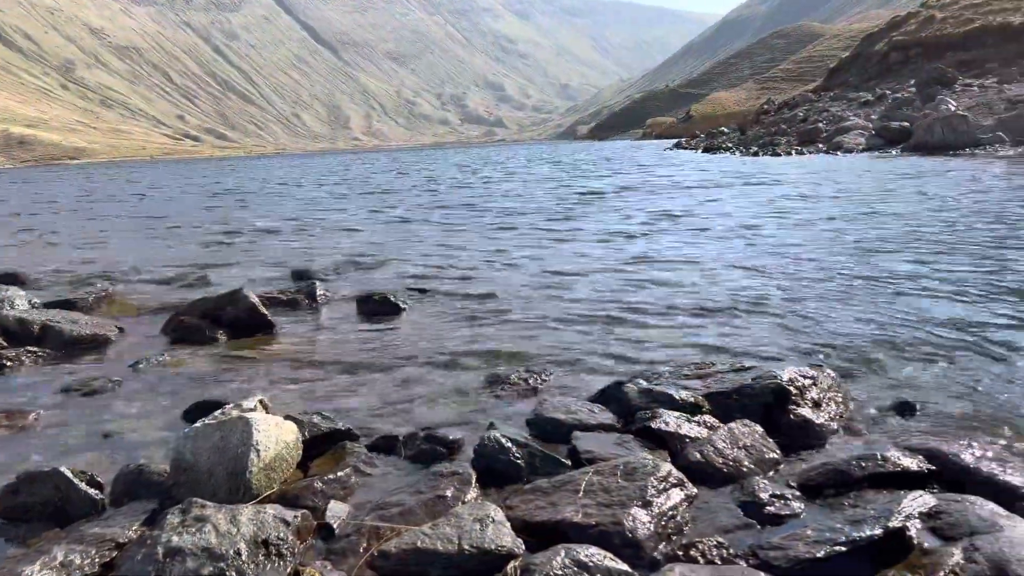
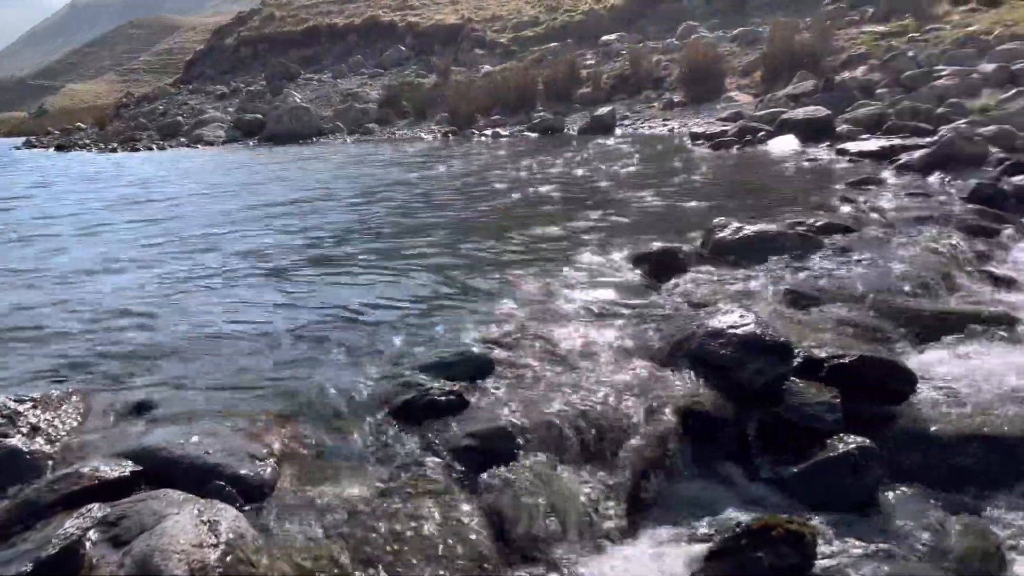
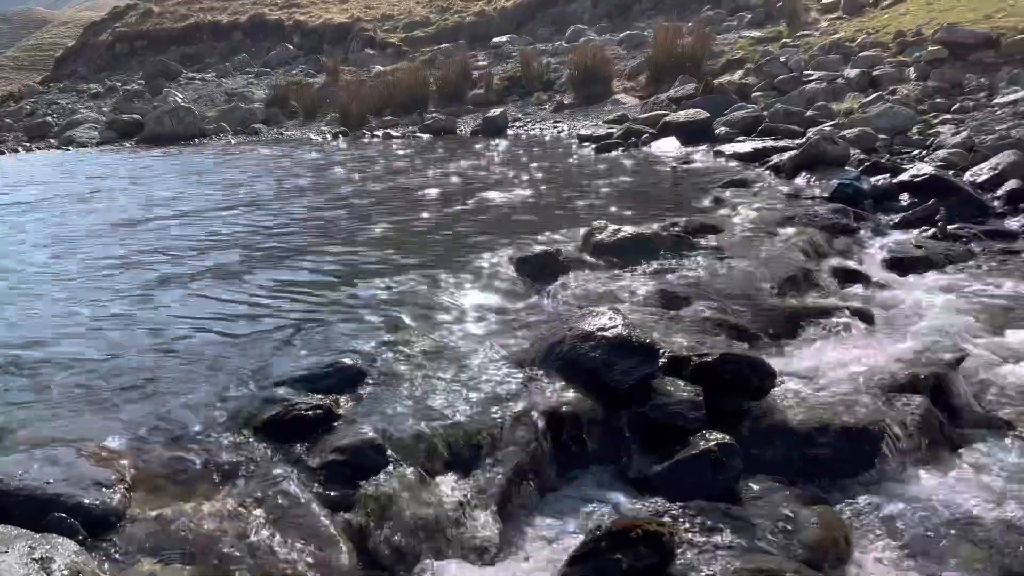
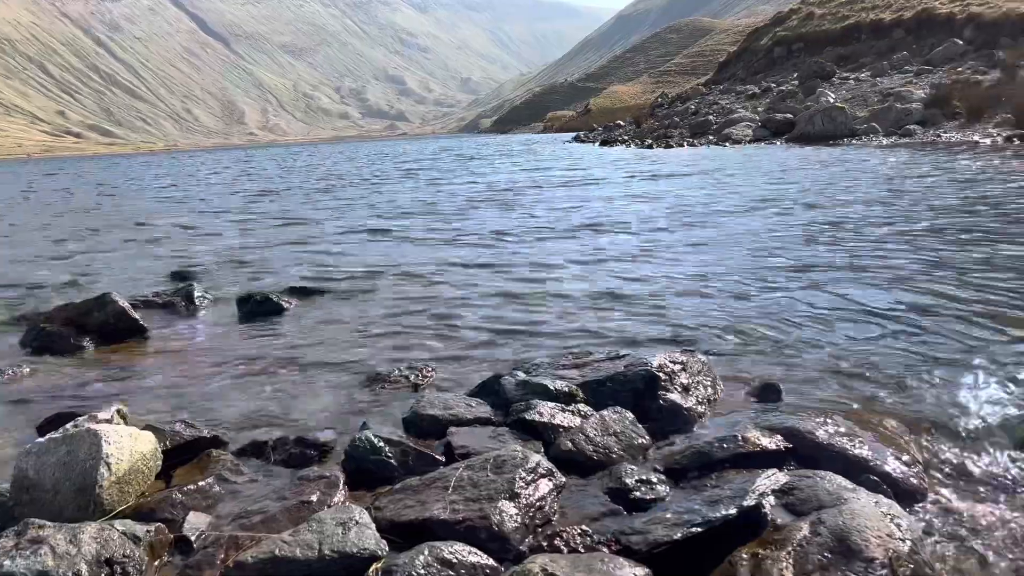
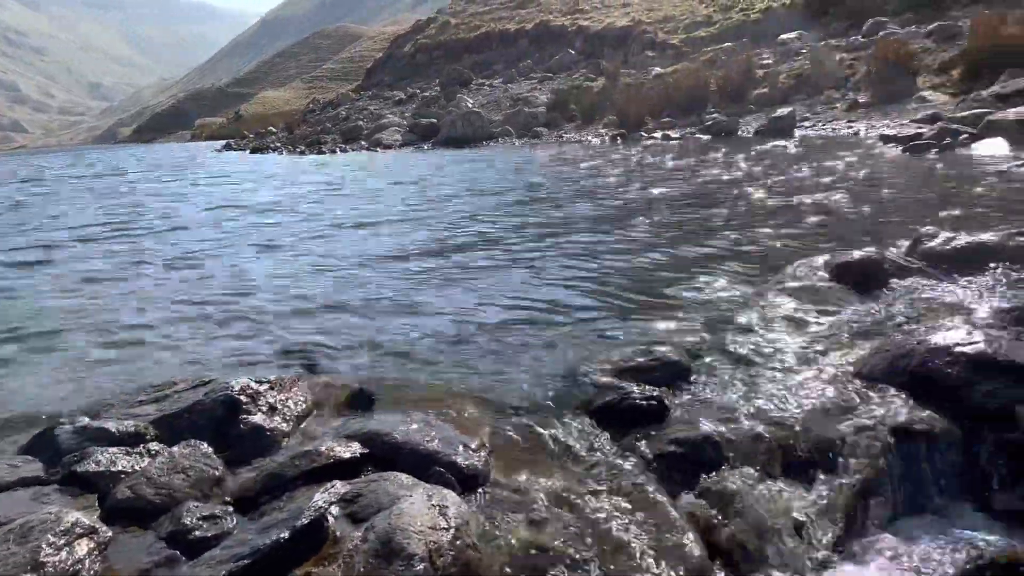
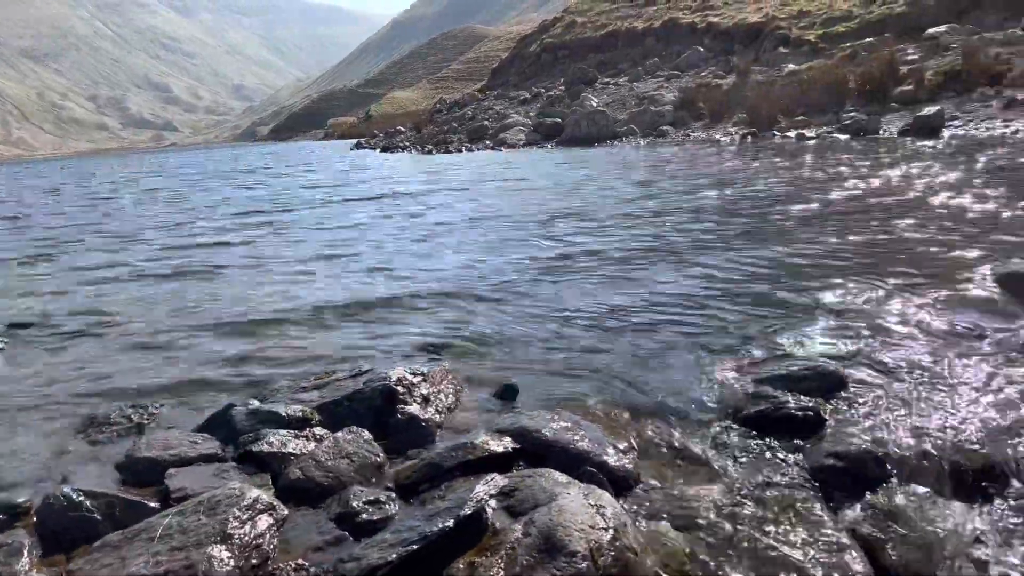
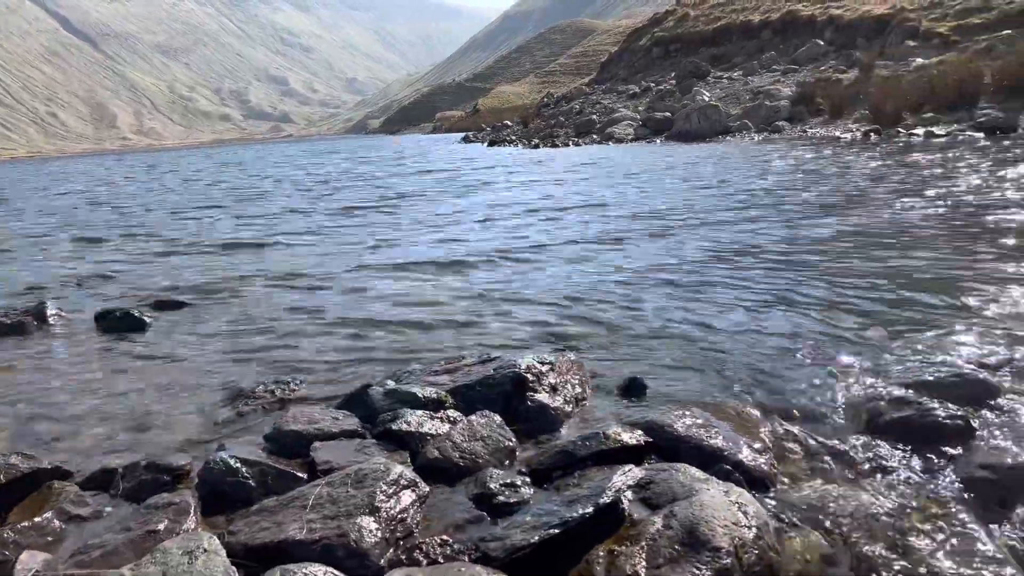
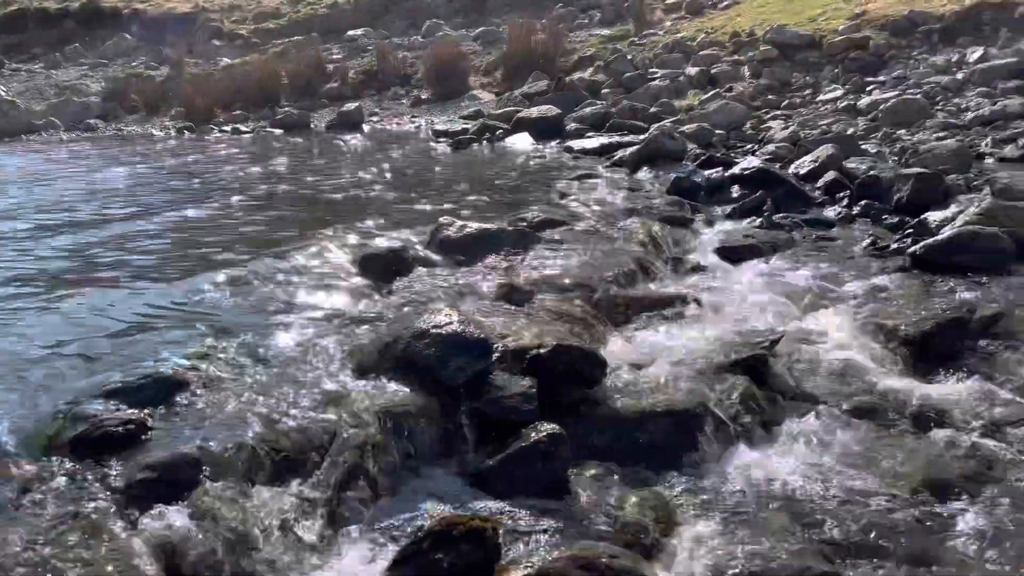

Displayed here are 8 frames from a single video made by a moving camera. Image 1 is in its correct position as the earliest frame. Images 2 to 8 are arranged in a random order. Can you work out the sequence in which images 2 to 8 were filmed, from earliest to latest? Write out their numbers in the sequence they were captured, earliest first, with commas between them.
4, 7, 6, 5, 2, 3, 8
